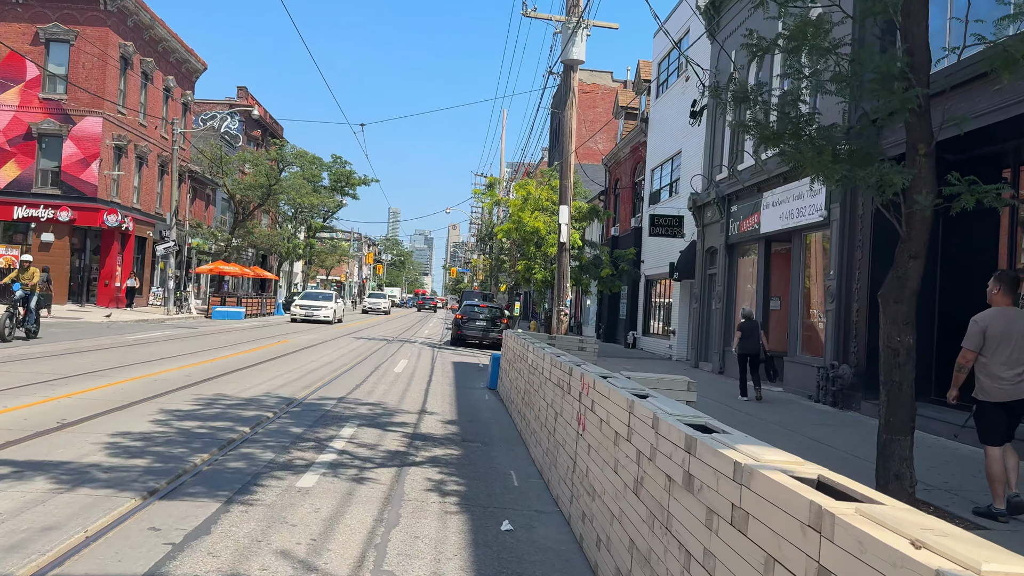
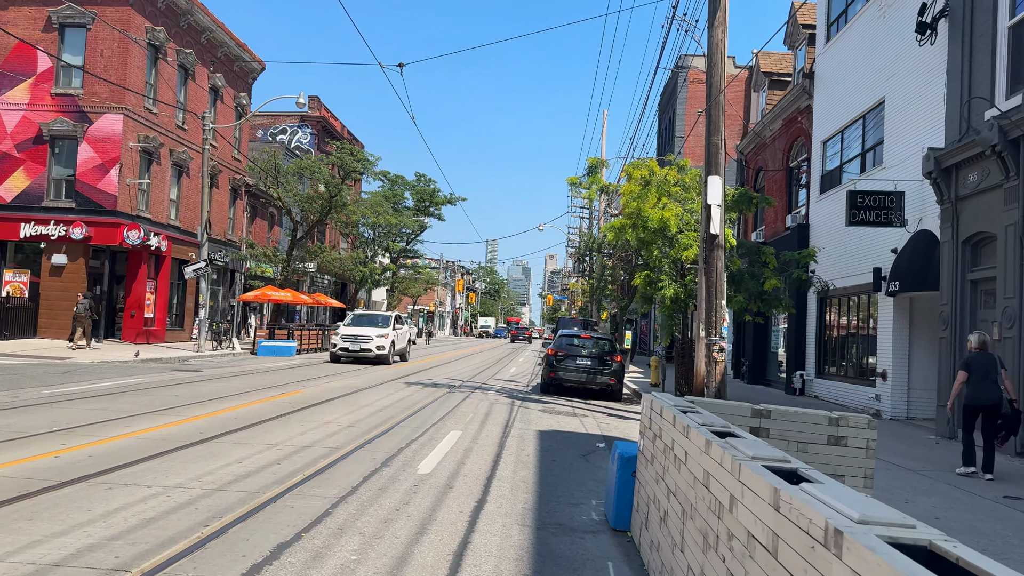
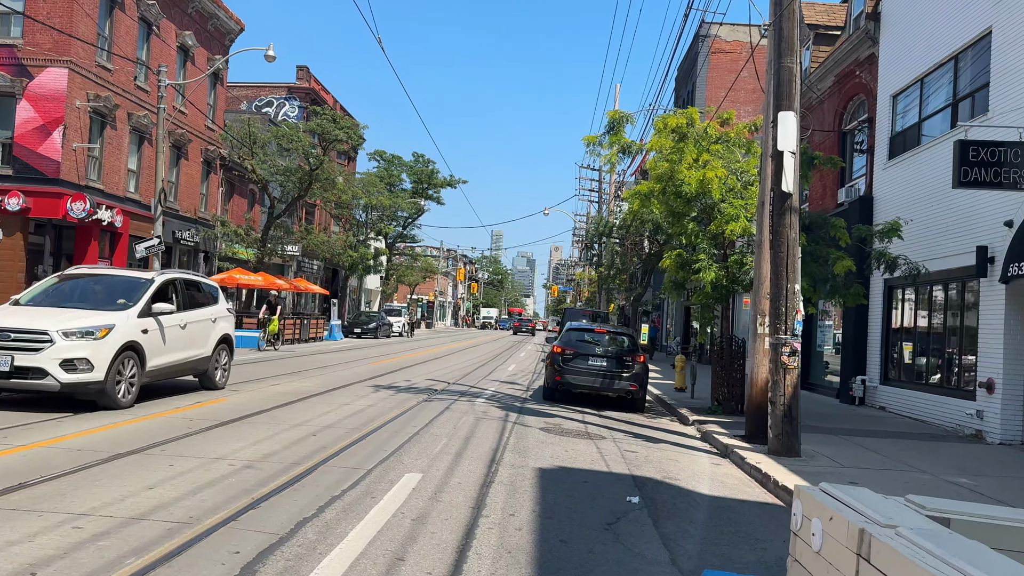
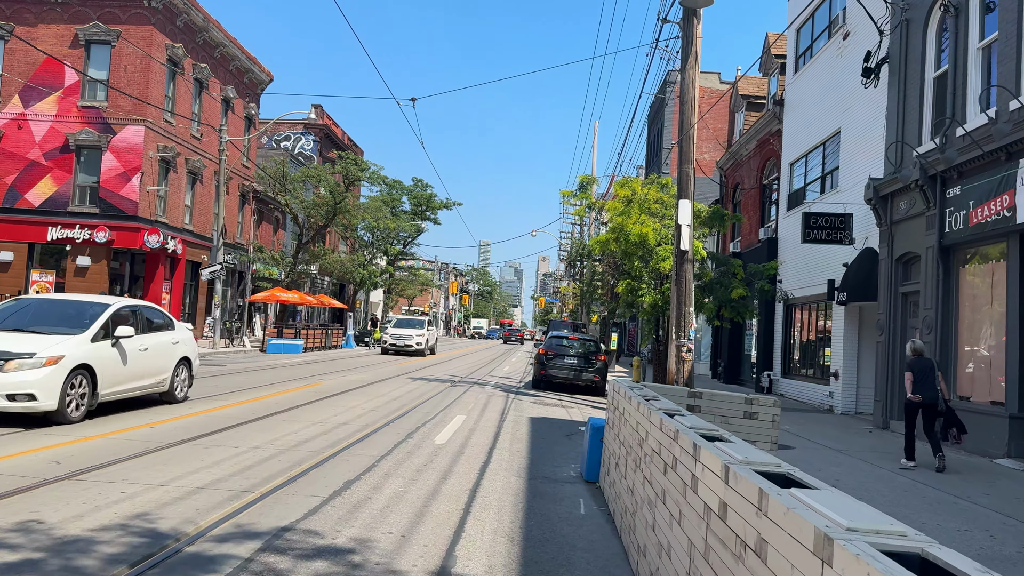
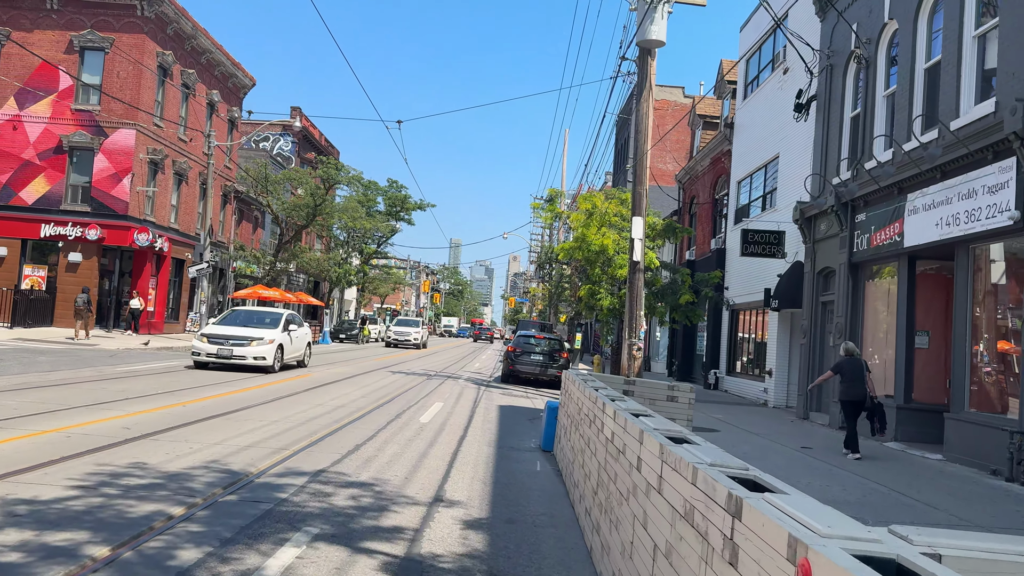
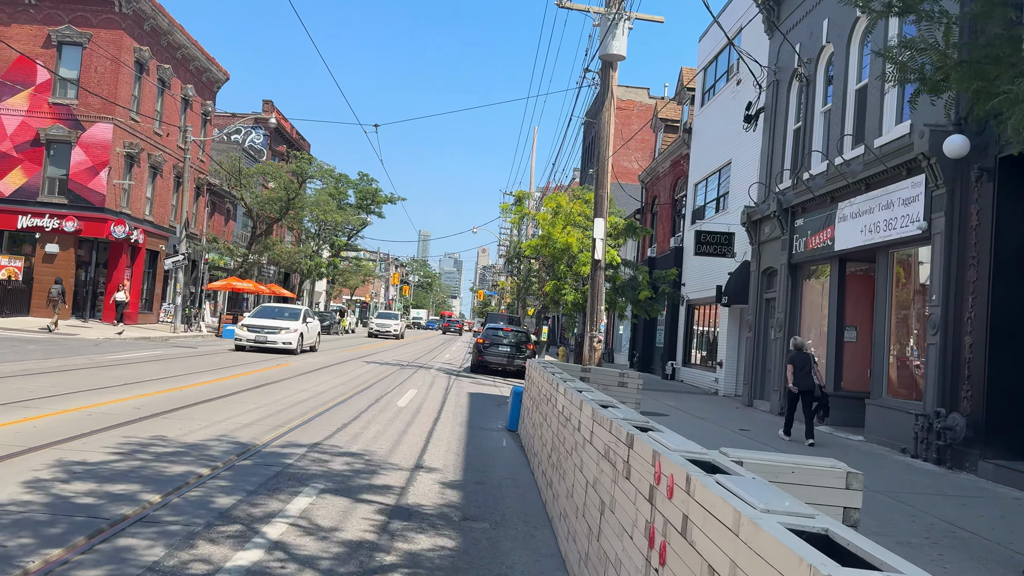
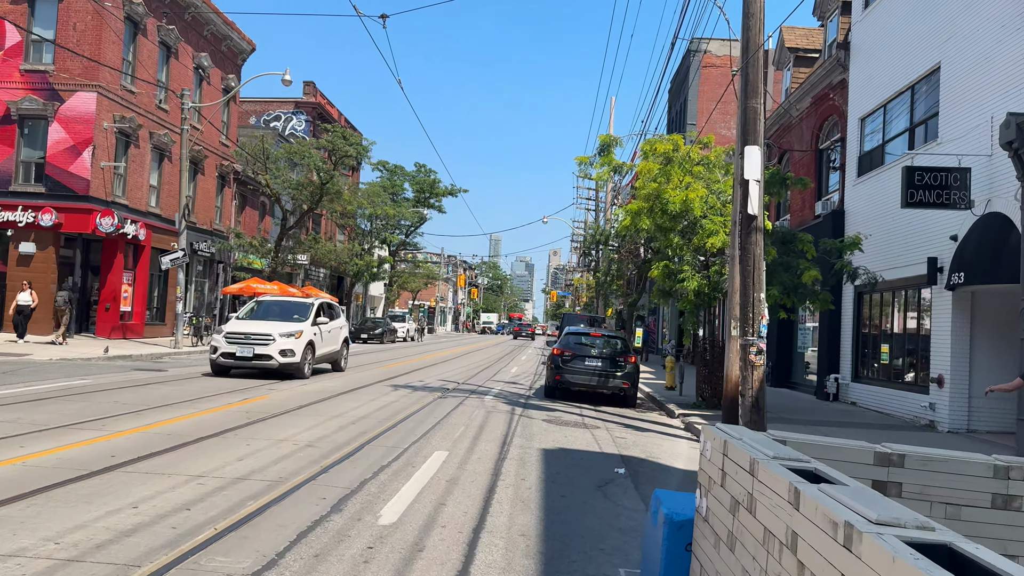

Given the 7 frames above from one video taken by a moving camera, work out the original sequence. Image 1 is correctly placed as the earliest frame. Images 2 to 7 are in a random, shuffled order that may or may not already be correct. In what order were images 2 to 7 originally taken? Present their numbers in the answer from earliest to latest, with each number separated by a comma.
6, 5, 4, 2, 7, 3
